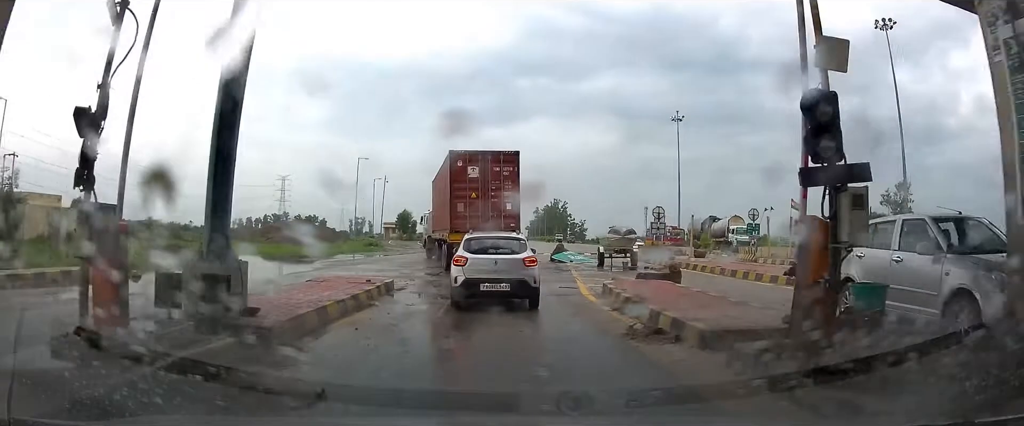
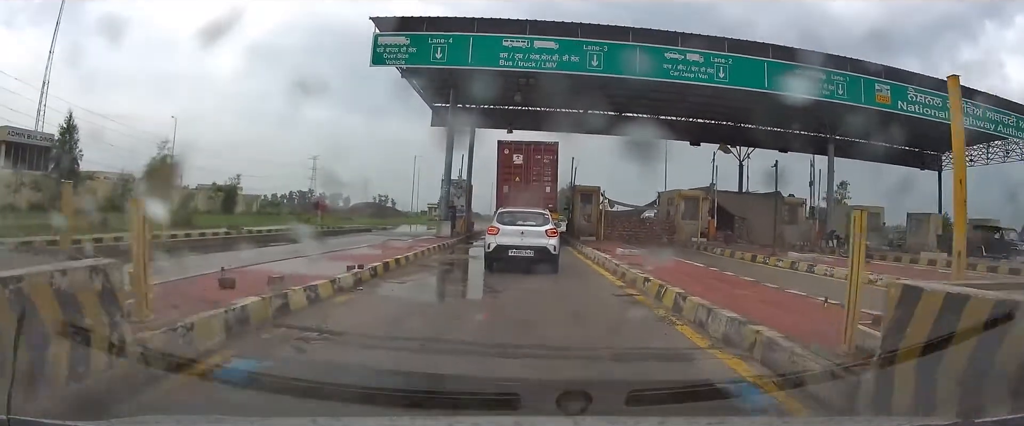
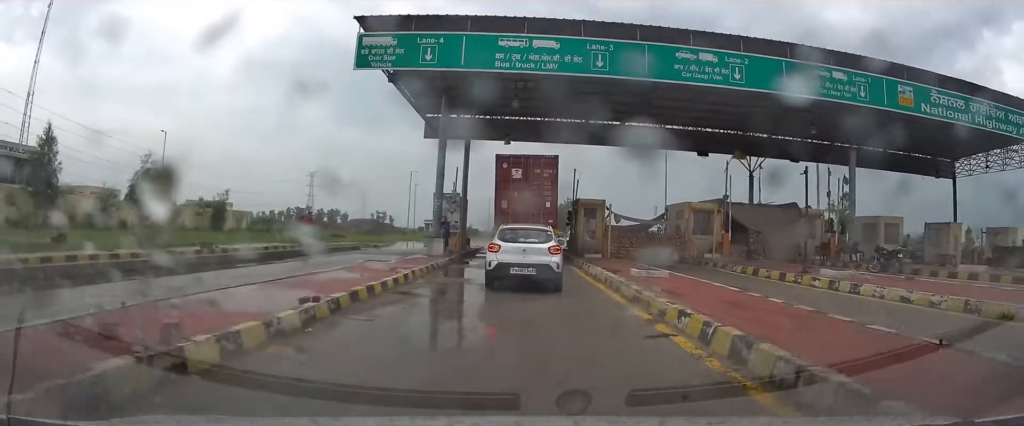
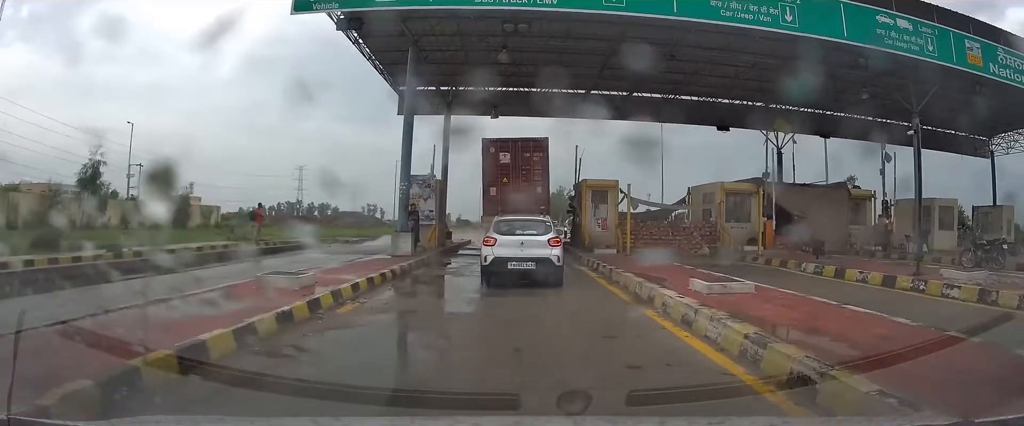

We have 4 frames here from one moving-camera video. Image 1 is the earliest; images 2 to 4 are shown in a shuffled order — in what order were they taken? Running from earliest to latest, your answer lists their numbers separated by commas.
4, 3, 2
